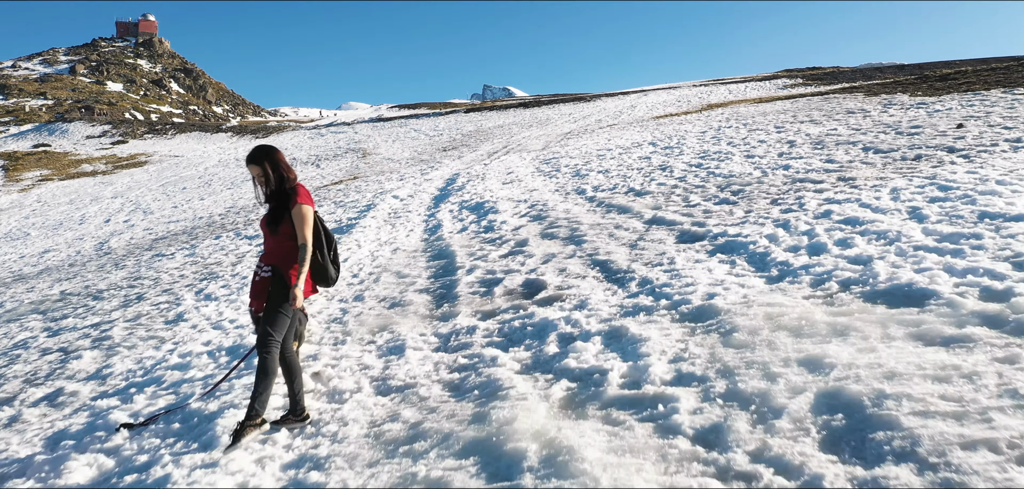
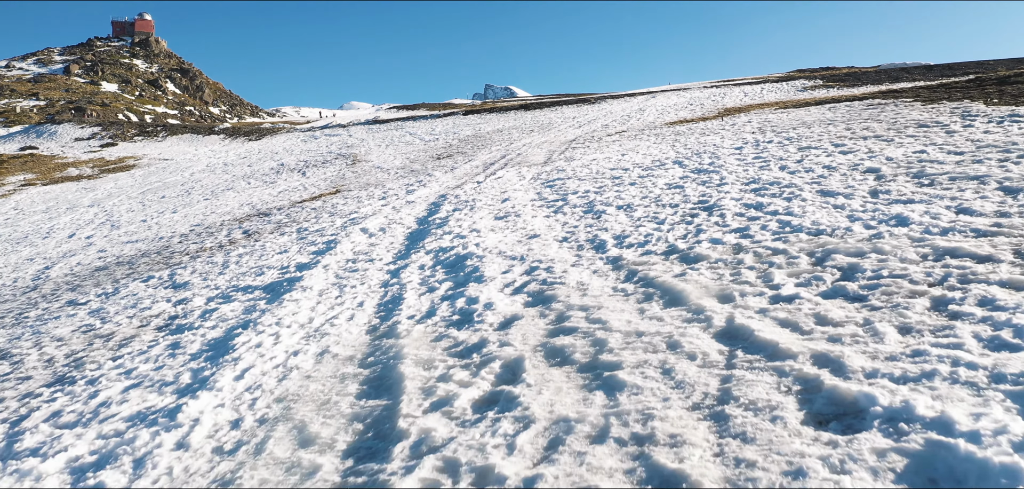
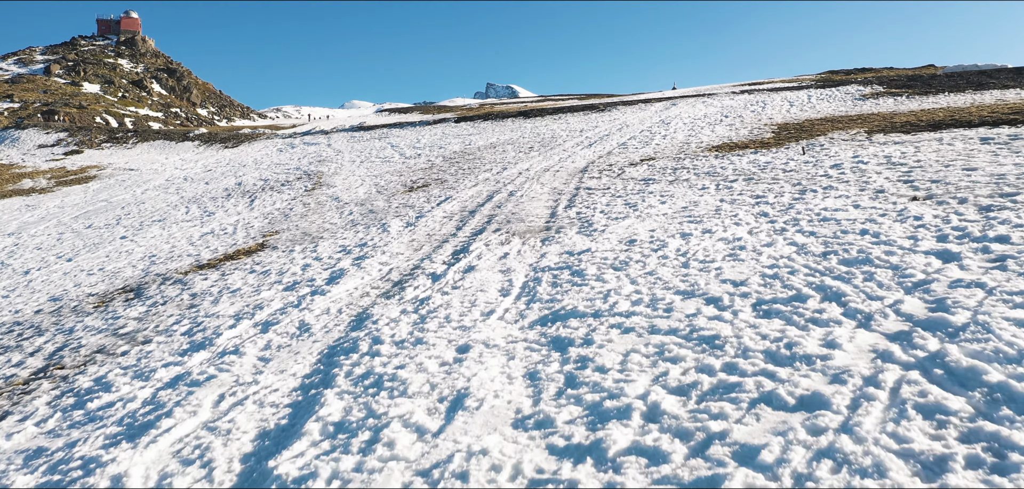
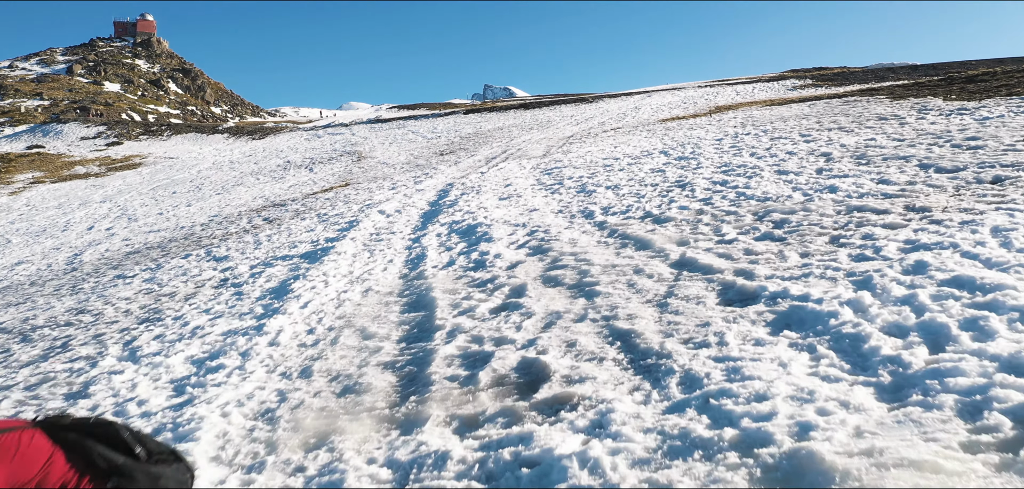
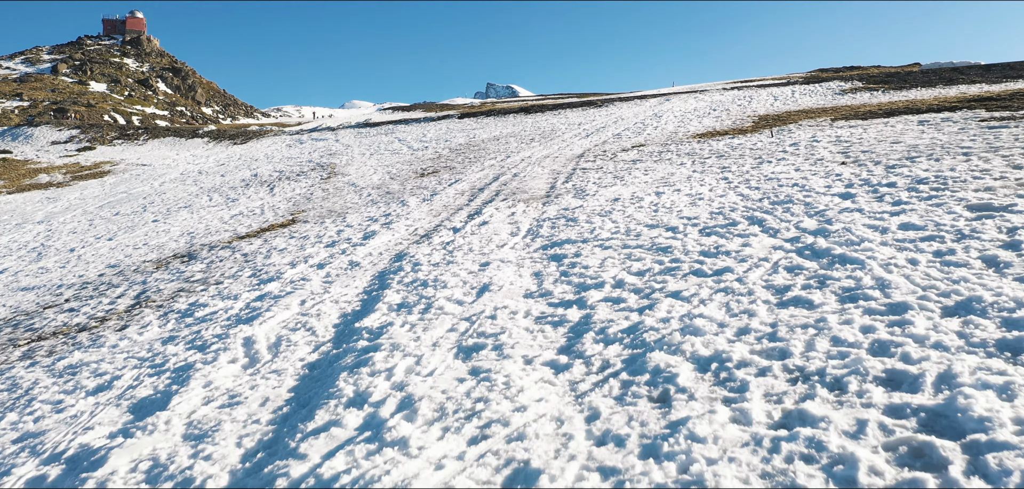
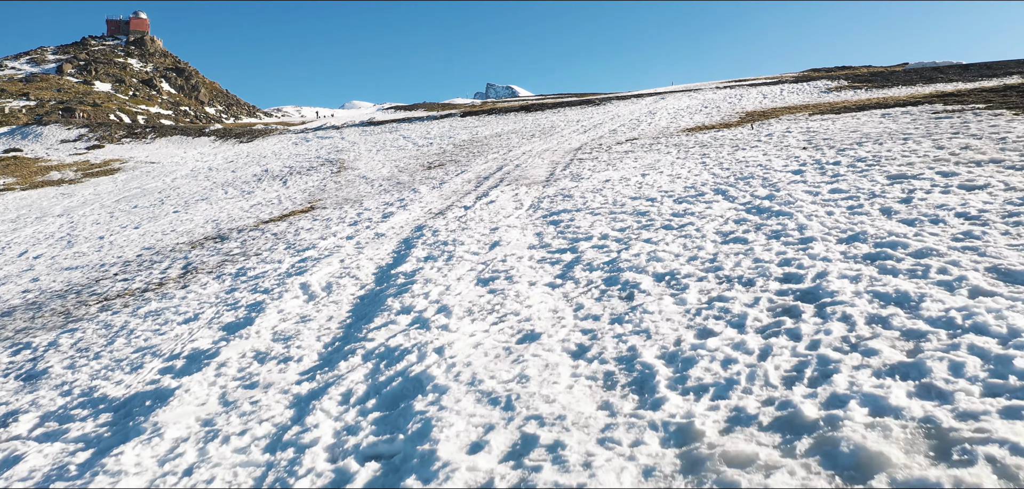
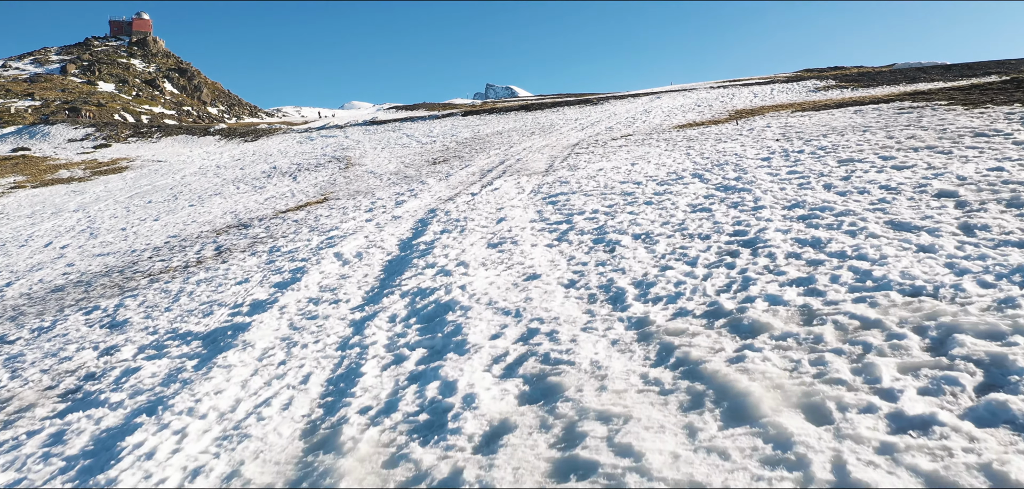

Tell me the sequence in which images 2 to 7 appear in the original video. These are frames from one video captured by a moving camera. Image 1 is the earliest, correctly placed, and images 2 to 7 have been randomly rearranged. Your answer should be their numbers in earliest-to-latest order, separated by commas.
4, 2, 7, 6, 5, 3
